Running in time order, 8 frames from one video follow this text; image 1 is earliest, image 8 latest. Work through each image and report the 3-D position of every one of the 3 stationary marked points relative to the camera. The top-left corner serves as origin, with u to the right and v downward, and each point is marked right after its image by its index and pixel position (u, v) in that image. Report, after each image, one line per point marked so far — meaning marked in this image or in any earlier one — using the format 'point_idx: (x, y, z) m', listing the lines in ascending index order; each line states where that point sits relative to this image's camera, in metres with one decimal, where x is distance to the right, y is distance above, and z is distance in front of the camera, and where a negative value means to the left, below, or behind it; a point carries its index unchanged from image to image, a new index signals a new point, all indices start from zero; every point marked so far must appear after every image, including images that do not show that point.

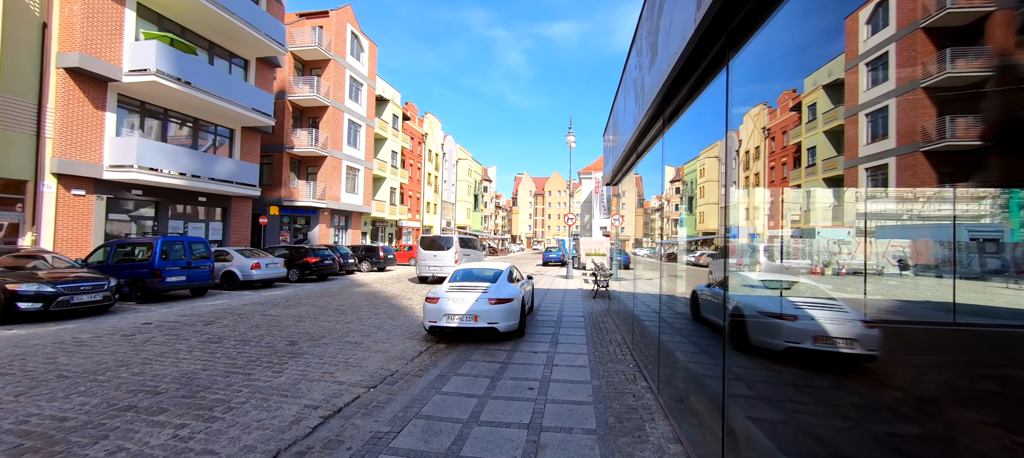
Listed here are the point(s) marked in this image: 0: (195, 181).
0: (-14.1, +2.1, +16.5) m
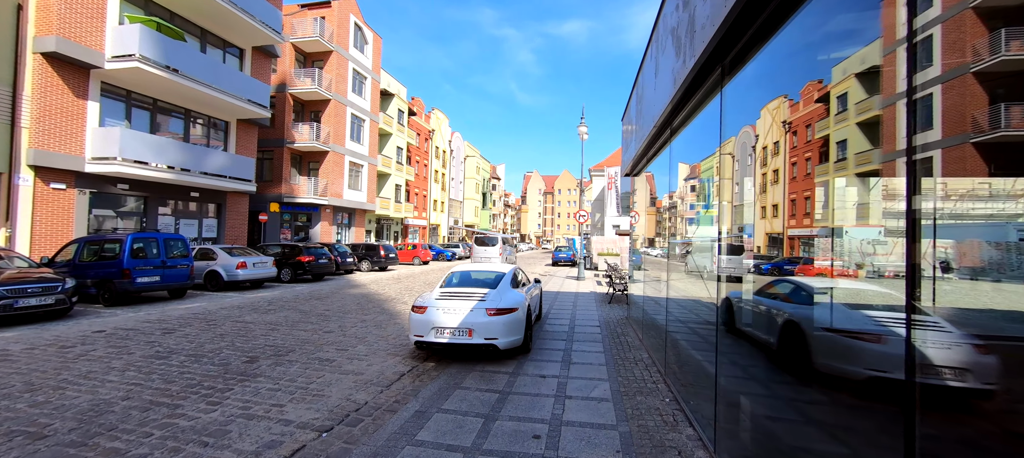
0: (-13.8, +2.3, +15.7) m
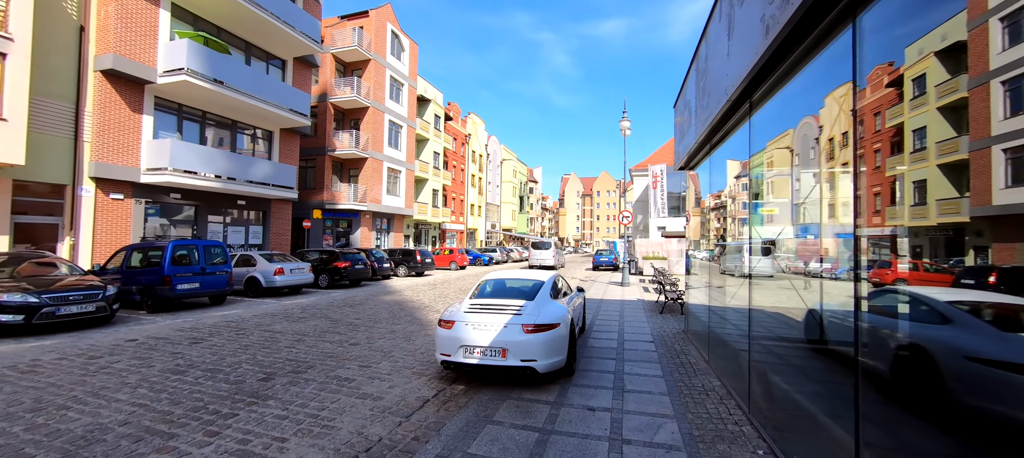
0: (-12.3, +2.0, +16.2) m
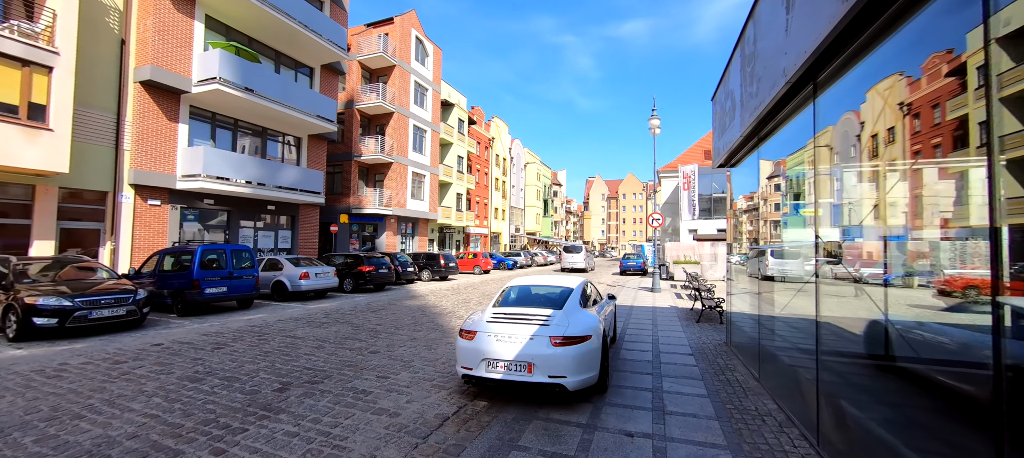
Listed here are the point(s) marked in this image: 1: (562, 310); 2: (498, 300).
0: (-11.2, +1.8, +16.6) m
1: (+0.7, -1.1, +4.9) m
2: (-0.2, -1.1, +5.8) m
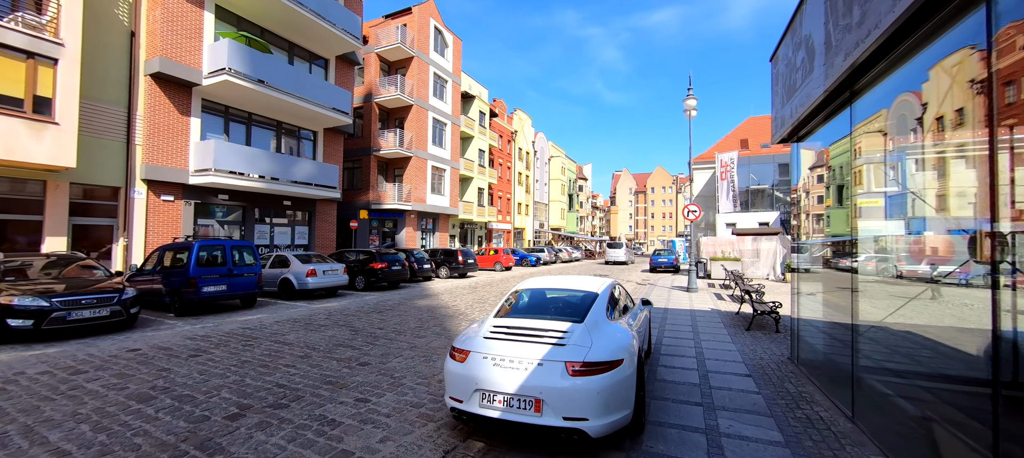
0: (-10.3, +2.0, +16.1) m
1: (+0.8, -0.9, +3.8) m
2: (-0.1, -1.0, +4.7) m
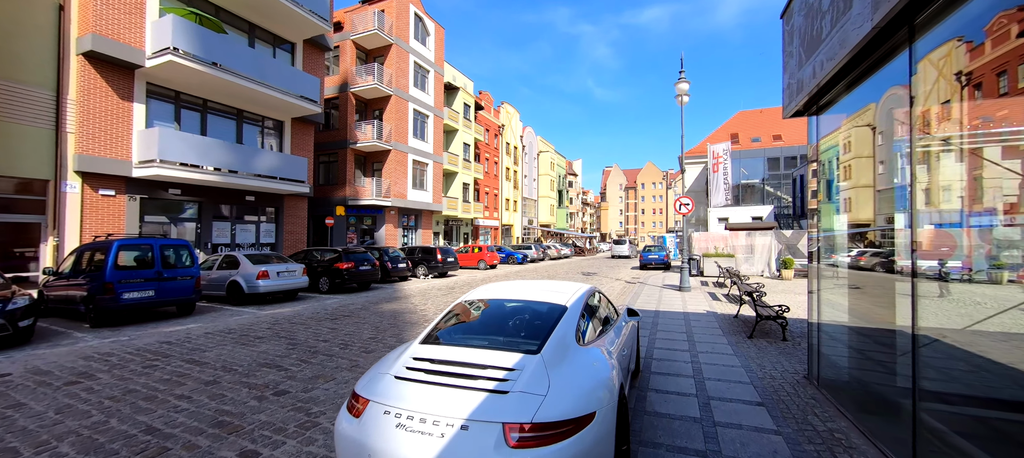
0: (-11.1, +2.1, +14.8) m
1: (+0.2, -0.9, +2.7) m
2: (-0.6, -0.9, +3.5) m
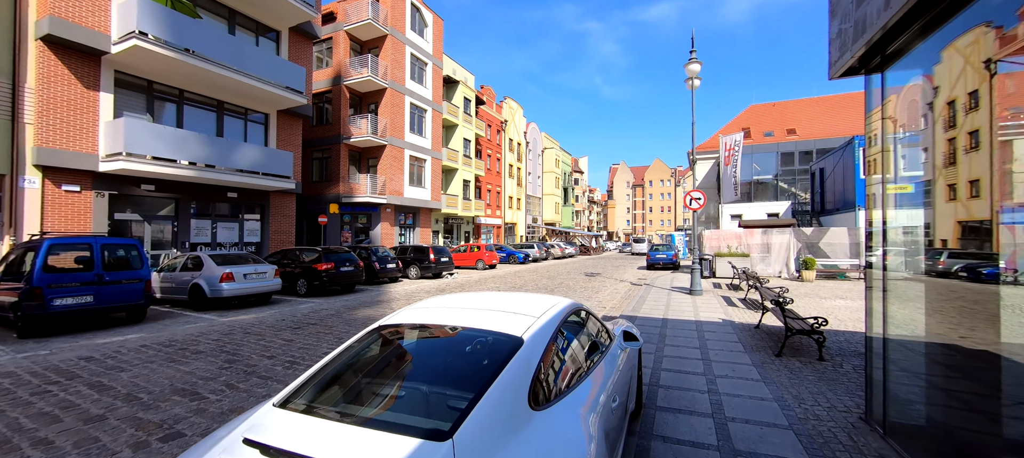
0: (-11.3, +2.1, +13.9) m
1: (-0.2, -0.8, +1.6) m
2: (-1.0, -0.8, +2.5) m
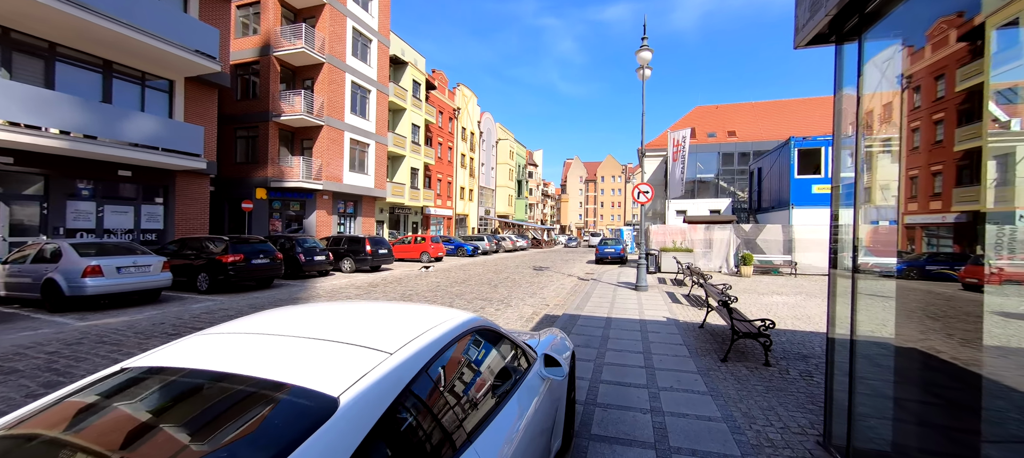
0: (-13.2, +2.6, +11.5) m
1: (-0.7, -0.7, +0.7) m
2: (-1.6, -0.7, +1.5) m
